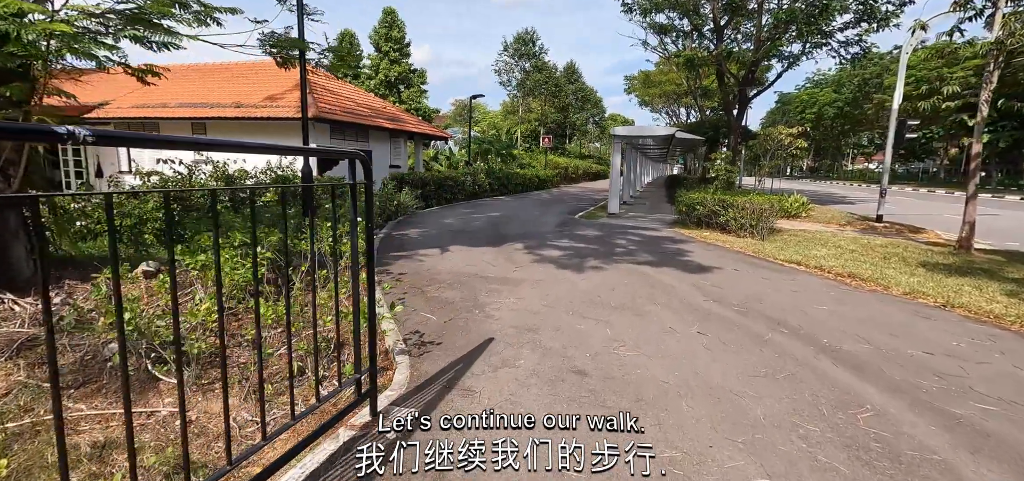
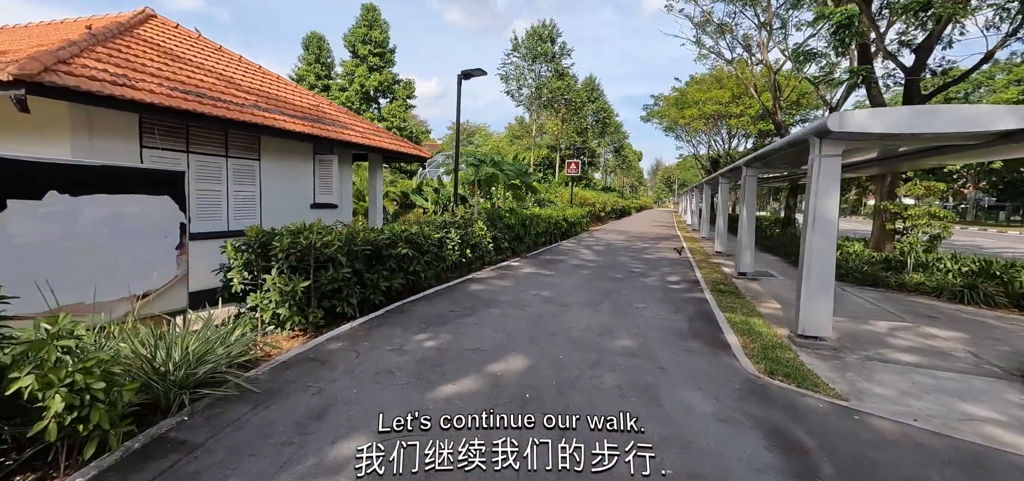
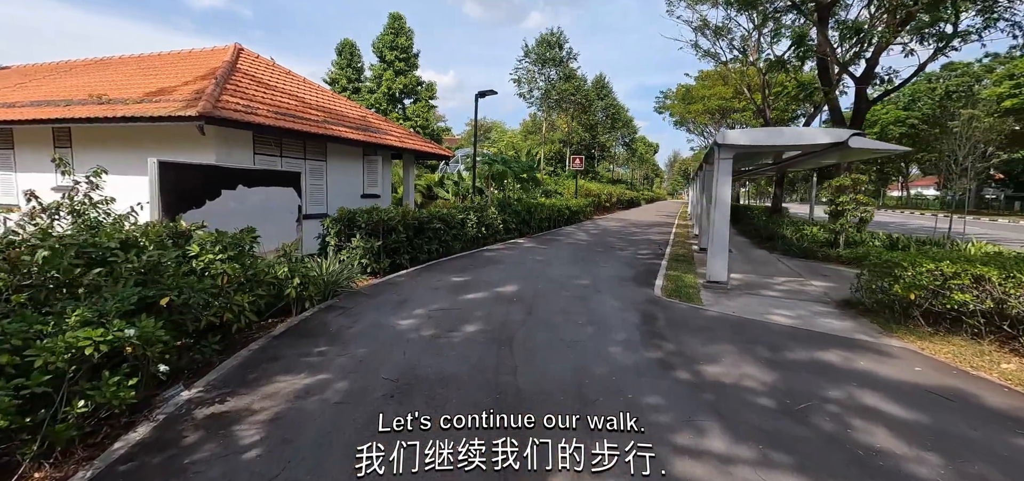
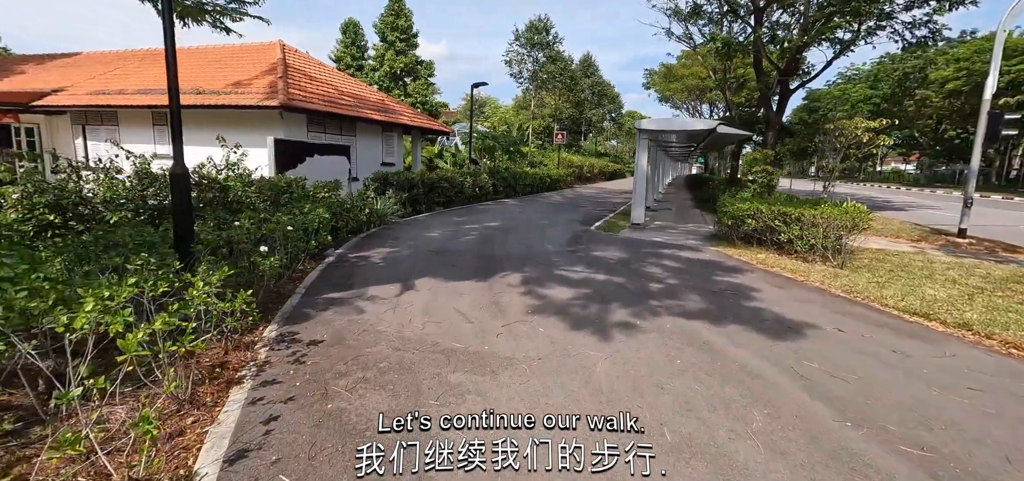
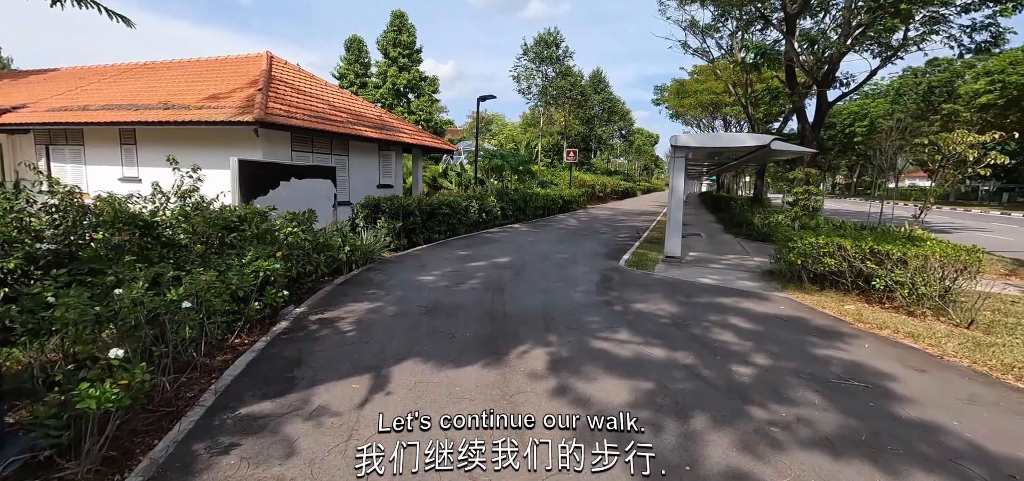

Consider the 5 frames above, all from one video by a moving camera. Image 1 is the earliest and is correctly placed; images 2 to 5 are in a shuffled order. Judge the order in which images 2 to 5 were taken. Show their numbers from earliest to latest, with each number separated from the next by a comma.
4, 5, 3, 2
